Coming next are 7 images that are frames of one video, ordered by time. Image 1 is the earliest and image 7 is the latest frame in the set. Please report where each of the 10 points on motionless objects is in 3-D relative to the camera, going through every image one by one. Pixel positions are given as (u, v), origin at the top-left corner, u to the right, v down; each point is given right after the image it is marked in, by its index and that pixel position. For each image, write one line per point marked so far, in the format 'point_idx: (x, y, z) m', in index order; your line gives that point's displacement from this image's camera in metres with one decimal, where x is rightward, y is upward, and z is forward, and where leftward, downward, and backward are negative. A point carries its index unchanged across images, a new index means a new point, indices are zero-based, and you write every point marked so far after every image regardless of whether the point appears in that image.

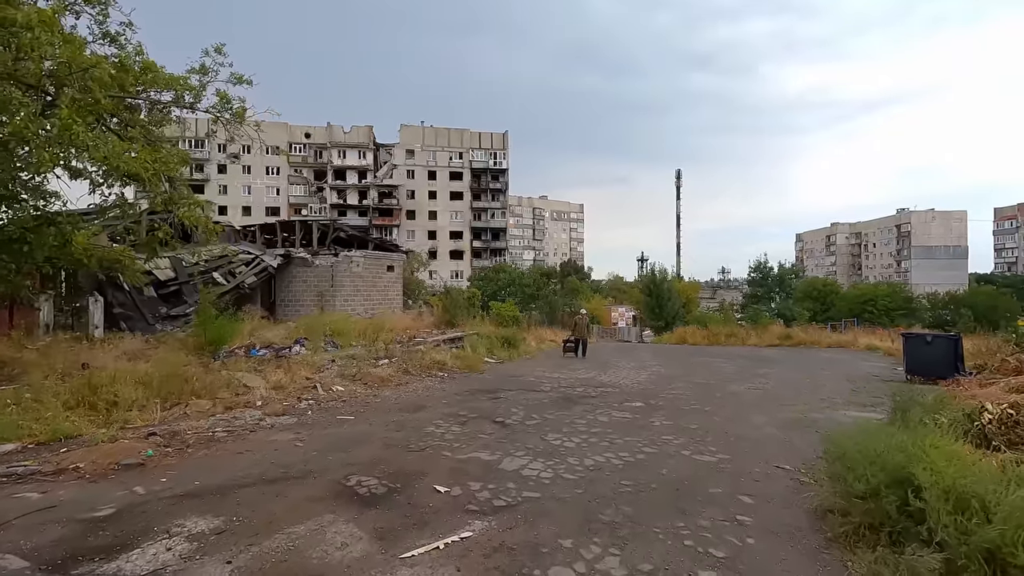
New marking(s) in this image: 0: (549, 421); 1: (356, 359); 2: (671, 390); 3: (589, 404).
0: (+0.5, -1.7, +6.8) m
1: (-3.1, -1.4, +10.6) m
2: (+2.9, -1.8, +9.6) m
3: (+1.2, -1.8, +8.1) m
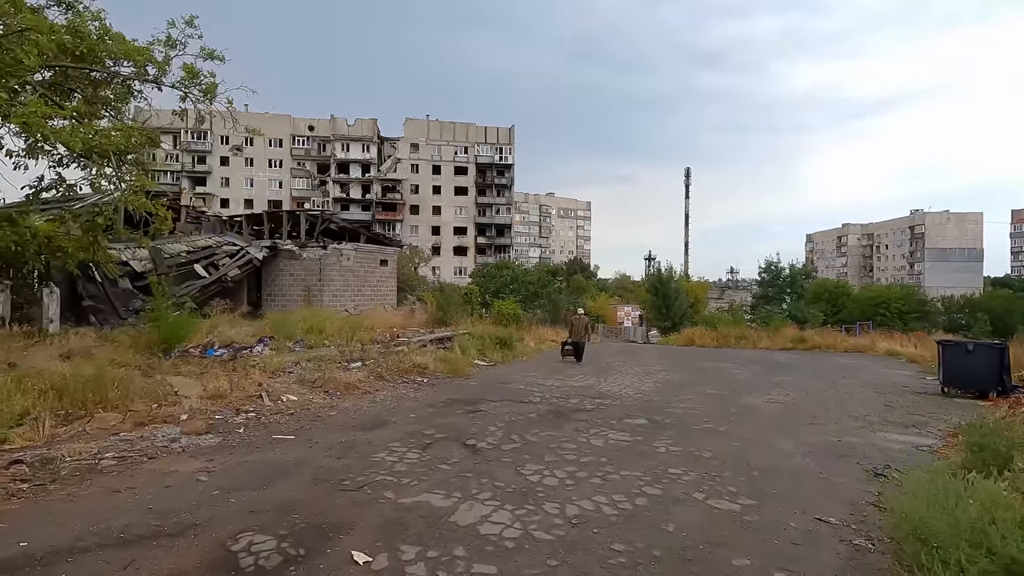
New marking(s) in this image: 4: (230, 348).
0: (+0.2, -1.6, +5.6) m
1: (-3.3, -1.3, +9.4) m
2: (+2.6, -1.8, +8.4) m
3: (+0.9, -1.7, +6.9) m
4: (-5.0, -1.1, +9.5) m
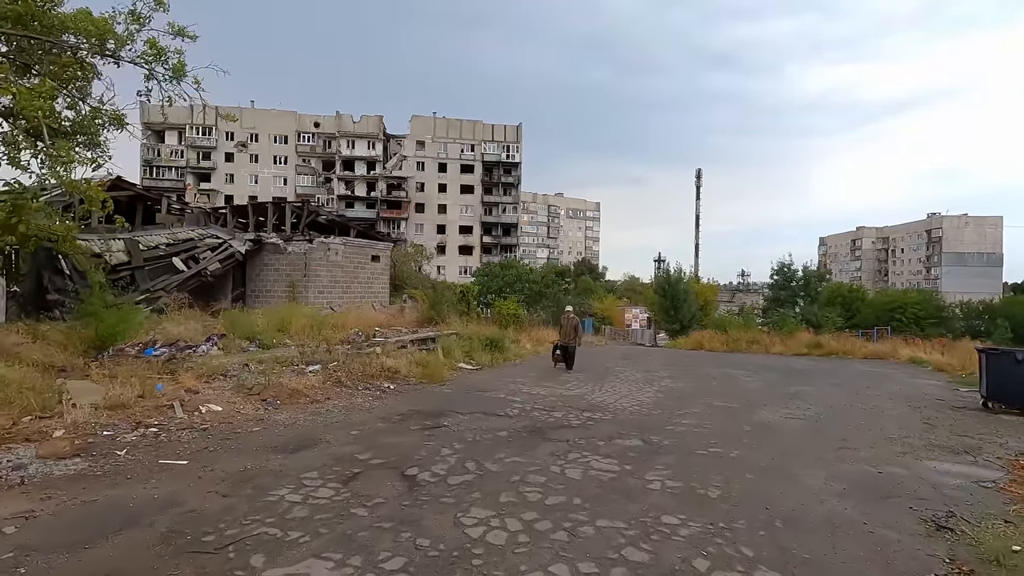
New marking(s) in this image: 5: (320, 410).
0: (-0.2, -1.5, +4.4) m
1: (-3.6, -1.2, +8.3) m
2: (+2.3, -1.7, +7.1) m
3: (+0.5, -1.6, +5.6) m
4: (-5.3, -0.9, +8.4) m
5: (-2.3, -1.5, +6.4) m
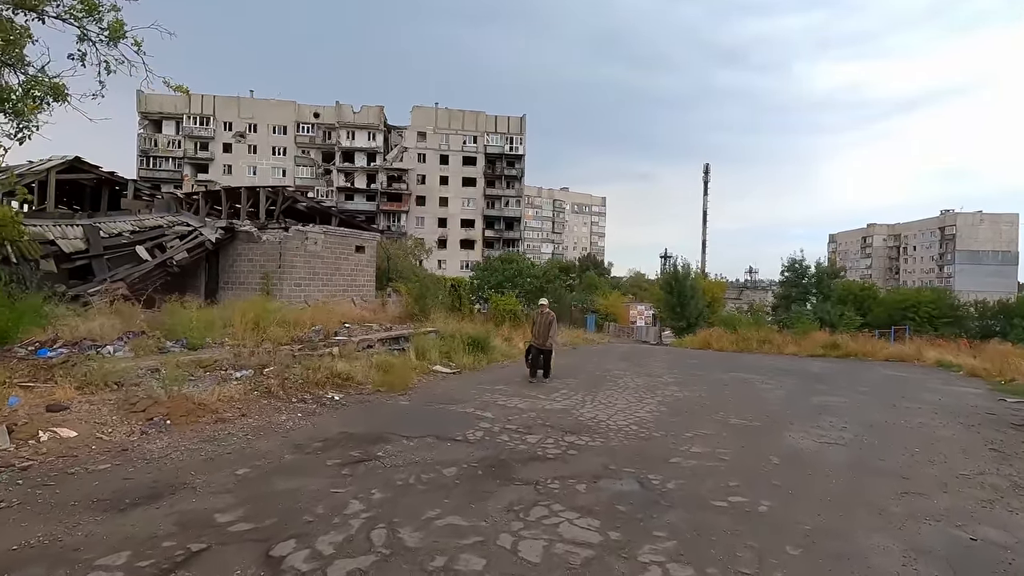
0: (-0.6, -1.5, +2.9) m
1: (-4.0, -1.0, +6.8) m
2: (+1.9, -1.6, +5.6) m
3: (+0.1, -1.5, +4.1) m
4: (-5.7, -0.8, +7.0) m
5: (-2.7, -1.3, +4.9) m
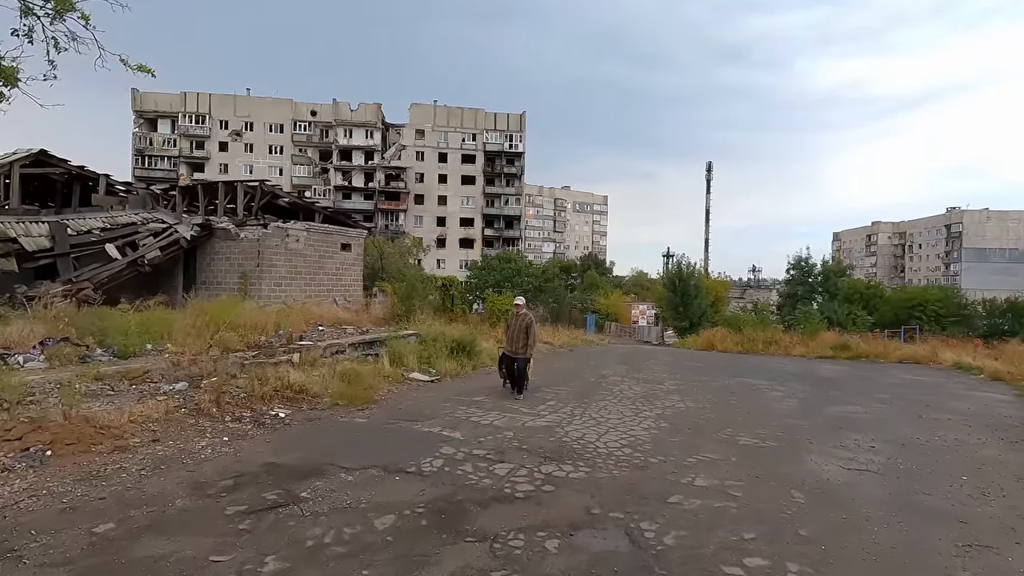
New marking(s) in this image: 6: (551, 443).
0: (-0.9, -1.4, +1.9) m
1: (-4.3, -1.0, +5.8) m
2: (+1.6, -1.6, +4.6) m
3: (-0.2, -1.5, +3.2) m
4: (-6.0, -0.8, +6.0) m
5: (-3.0, -1.3, +4.0) m
6: (+0.4, -1.6, +5.5) m
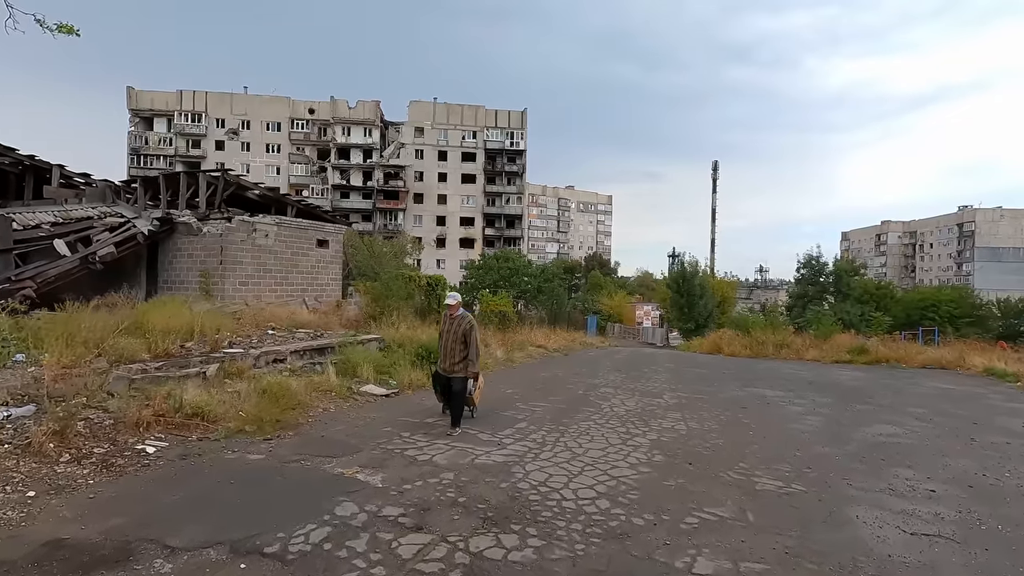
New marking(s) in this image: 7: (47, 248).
0: (-1.5, -1.4, +0.5) m
1: (-4.8, -1.0, +4.4) m
2: (+1.1, -1.6, +3.1) m
3: (-0.7, -1.5, +1.7) m
4: (-6.5, -0.7, +4.6) m
5: (-3.5, -1.3, +2.6) m
6: (-0.1, -1.5, +4.0) m
7: (-12.5, +1.1, +14.4) m
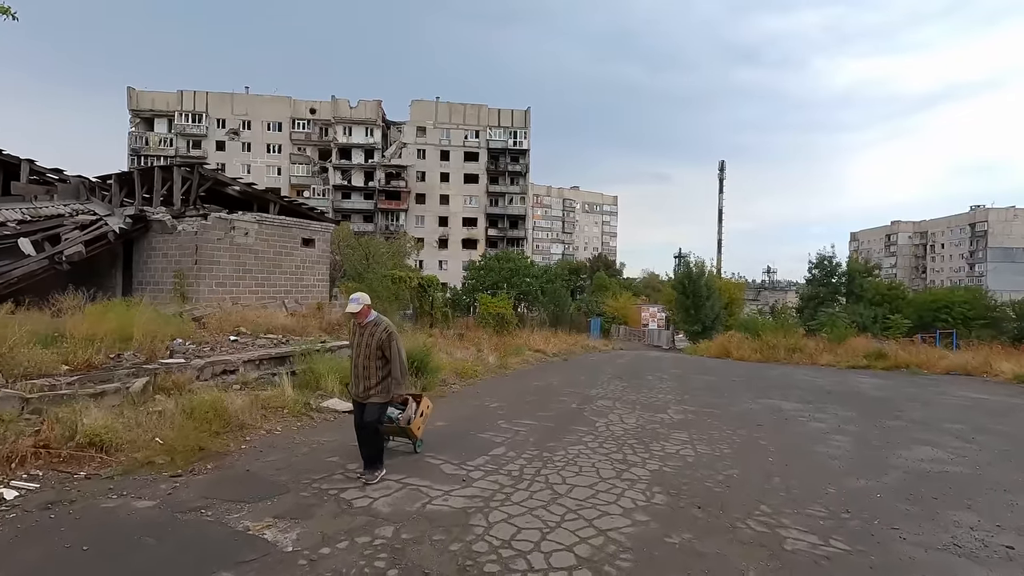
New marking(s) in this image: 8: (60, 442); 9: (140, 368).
0: (-1.8, -1.4, -0.5) m
1: (-5.0, -1.0, +3.5) m
2: (+0.8, -1.6, +2.1) m
3: (-1.0, -1.5, +0.7) m
4: (-6.8, -0.7, +3.7) m
5: (-3.8, -1.3, +1.6) m
6: (-0.4, -1.5, +3.1) m
7: (-12.6, +1.0, +13.5) m
8: (-3.6, -1.2, +4.3) m
9: (-4.2, -0.9, +6.1) m
